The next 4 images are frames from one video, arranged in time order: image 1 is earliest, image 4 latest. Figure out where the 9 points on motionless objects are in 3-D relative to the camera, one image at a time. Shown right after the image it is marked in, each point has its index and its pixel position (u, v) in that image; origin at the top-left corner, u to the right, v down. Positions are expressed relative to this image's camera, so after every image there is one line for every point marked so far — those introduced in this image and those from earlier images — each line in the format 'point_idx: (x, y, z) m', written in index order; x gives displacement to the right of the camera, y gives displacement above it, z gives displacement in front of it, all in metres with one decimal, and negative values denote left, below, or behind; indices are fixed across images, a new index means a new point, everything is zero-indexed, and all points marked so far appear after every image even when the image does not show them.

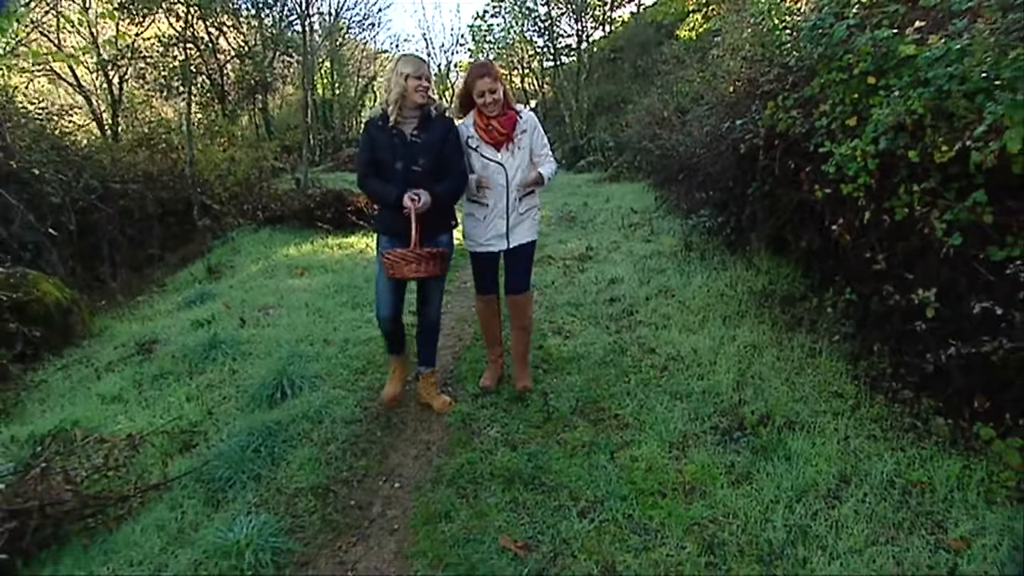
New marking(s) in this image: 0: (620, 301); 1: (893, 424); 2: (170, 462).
0: (+1.1, -0.1, +6.4) m
1: (+2.3, -0.8, +3.7) m
2: (-2.0, -1.0, +3.5) m
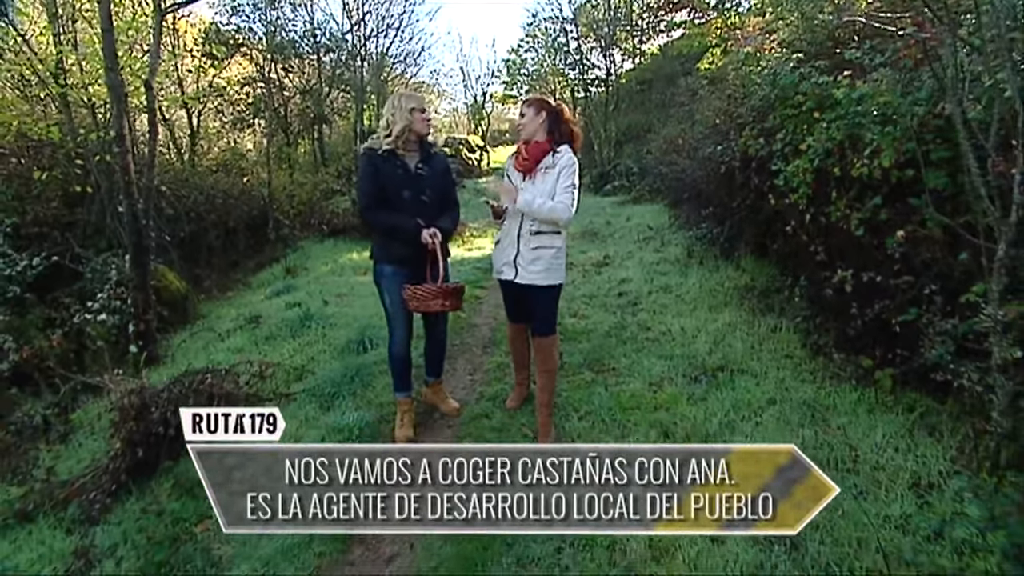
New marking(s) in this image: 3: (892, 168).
0: (+1.5, -0.1, +7.7) m
1: (+2.5, -0.7, +5.0) m
2: (-1.8, -0.8, +5.0) m
3: (+2.8, +0.9, +4.4) m
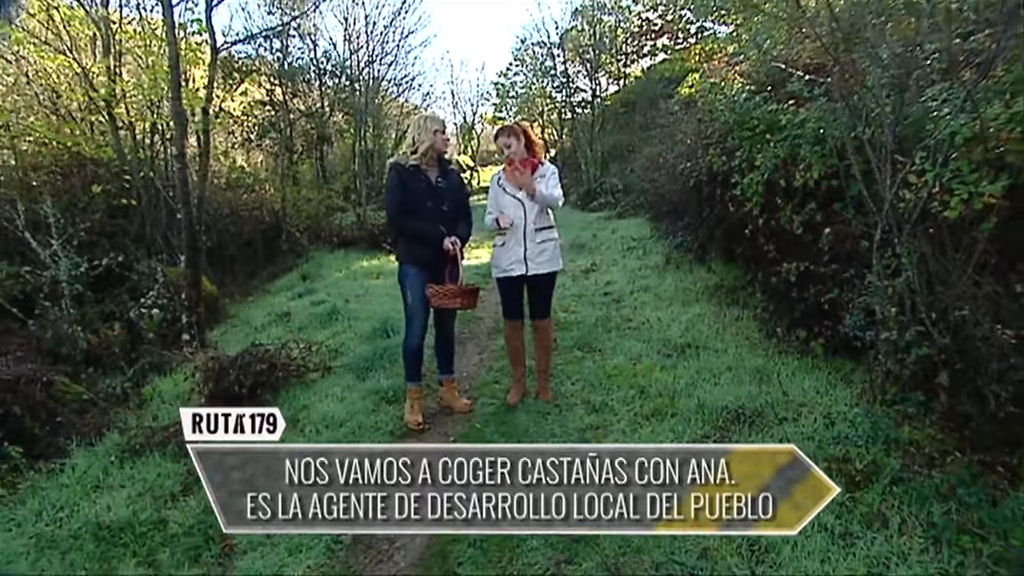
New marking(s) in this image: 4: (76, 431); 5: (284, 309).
0: (+1.4, -0.1, +8.7) m
1: (+2.6, -0.6, +6.0) m
2: (-1.8, -0.7, +5.9) m
3: (+2.8, +1.0, +5.5) m
4: (-3.3, -1.1, +4.7) m
5: (-3.1, -0.3, +8.2) m
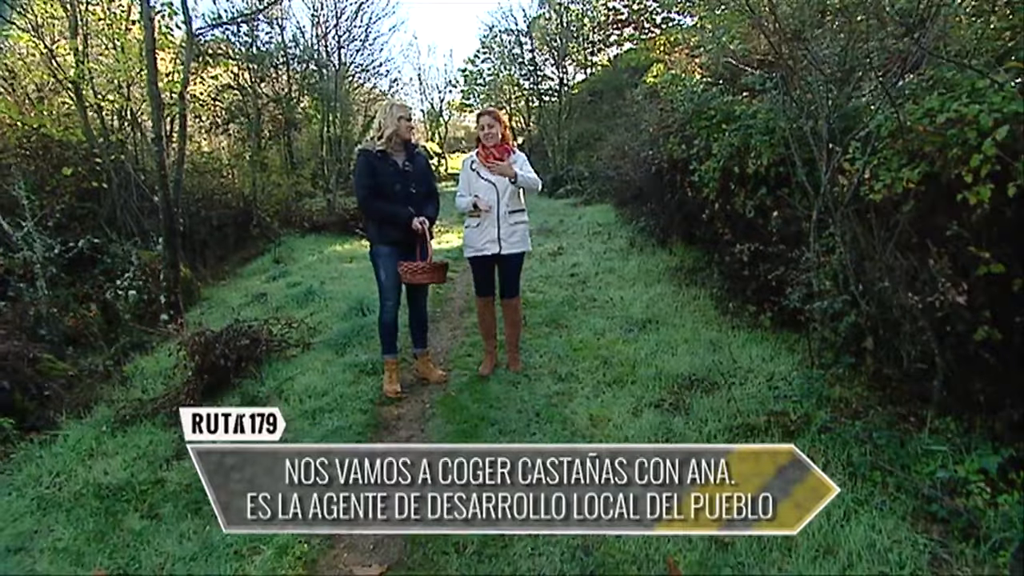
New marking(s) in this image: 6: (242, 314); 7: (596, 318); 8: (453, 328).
0: (+1.0, +0.2, +9.1) m
1: (+2.3, -0.3, +6.5) m
2: (-2.0, -0.5, +6.1) m
3: (+2.5, +1.2, +6.0) m
4: (-3.6, -0.9, +4.8) m
5: (-3.5, 0.0, +8.4) m
6: (-3.2, -0.3, +7.2) m
7: (+0.9, -0.4, +6.9) m
8: (-0.7, -0.5, +6.6) m
